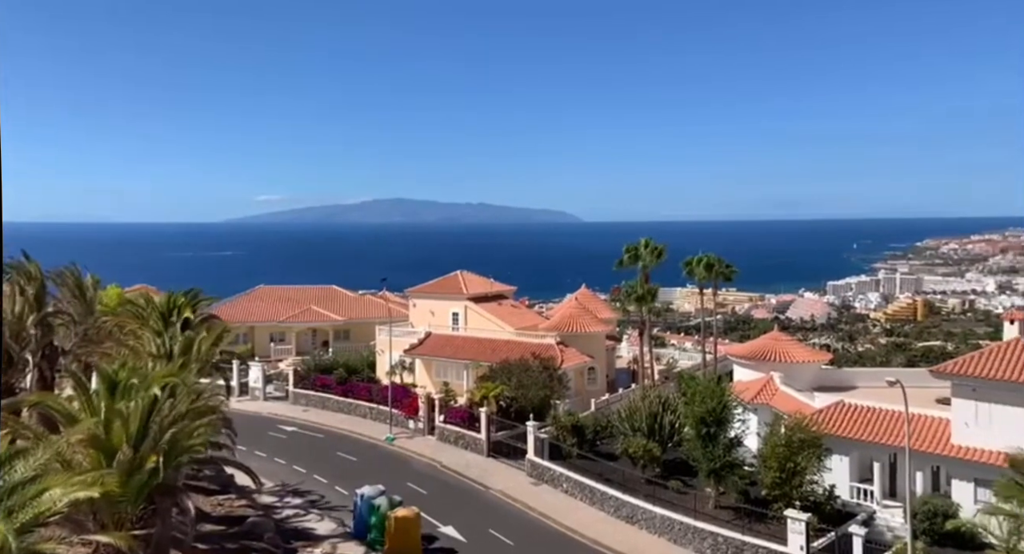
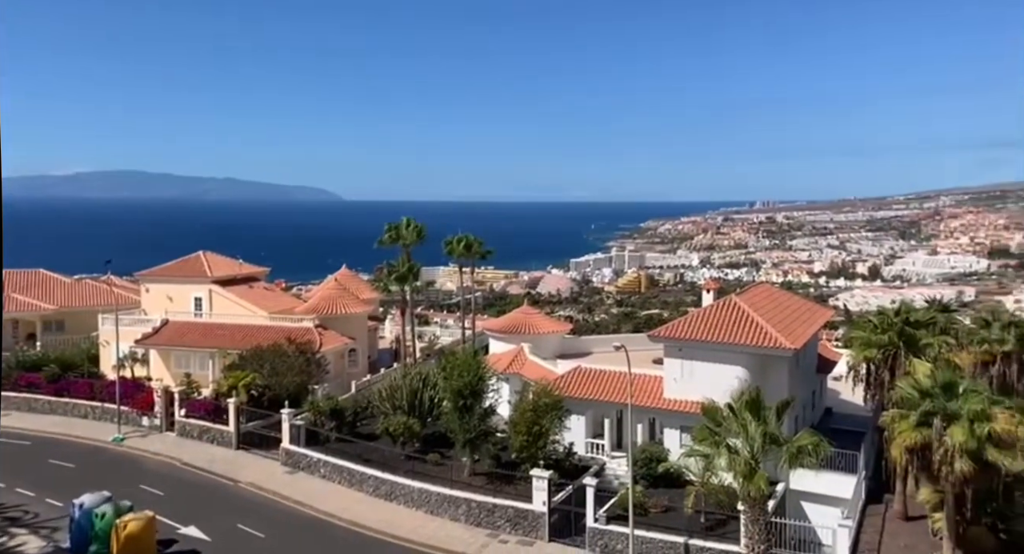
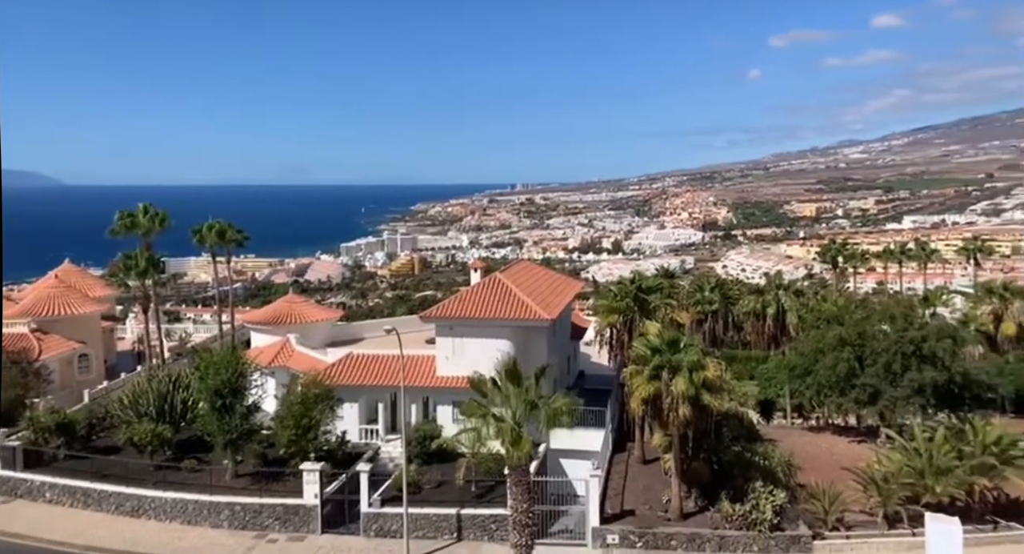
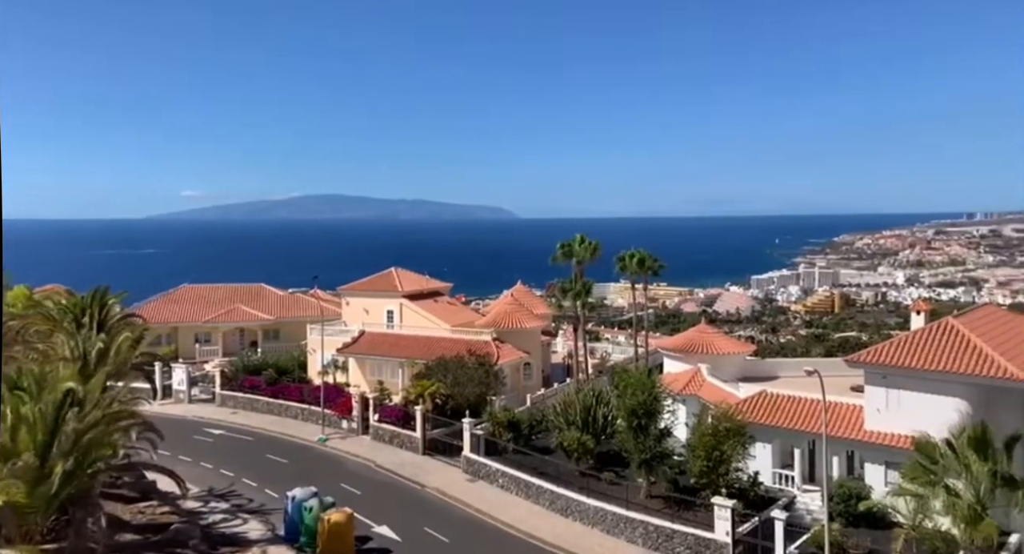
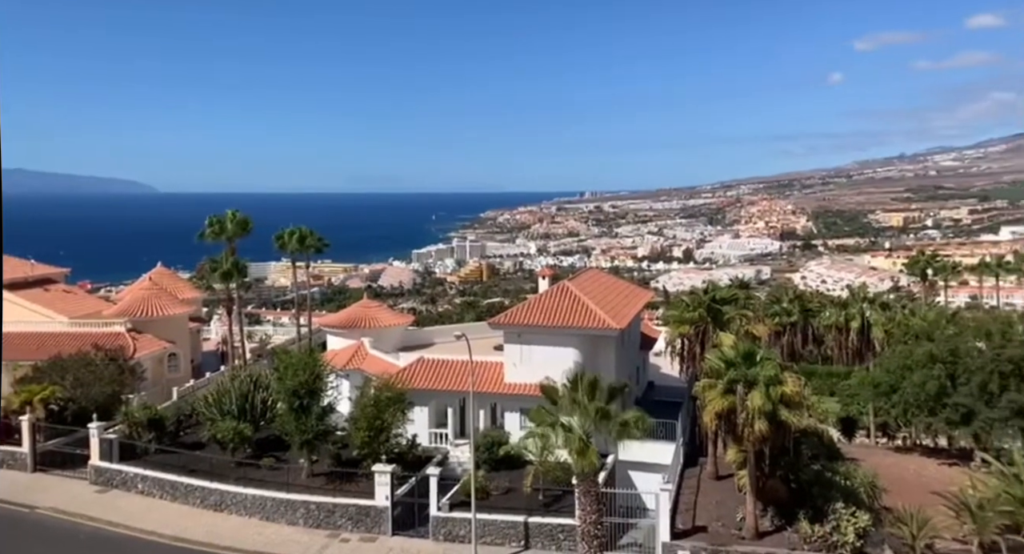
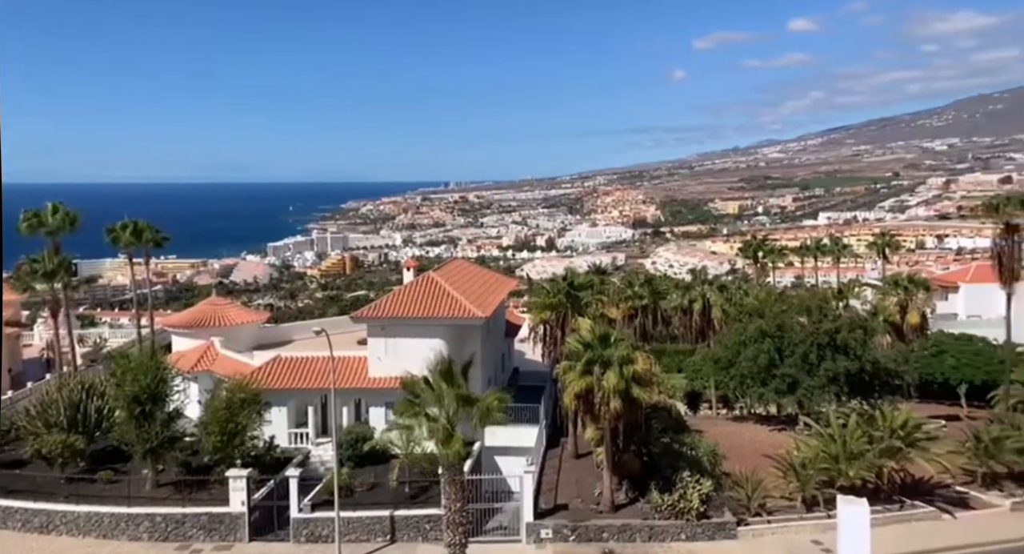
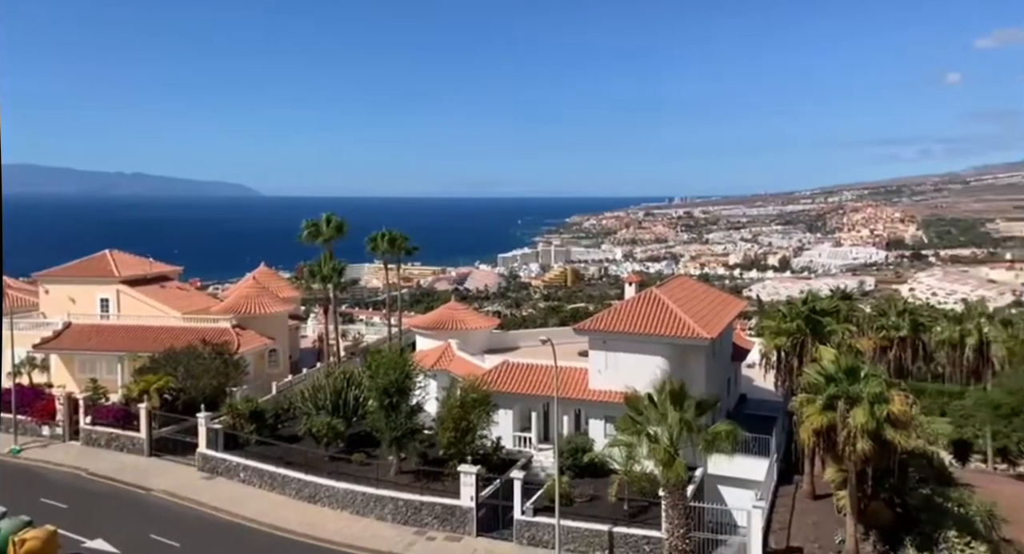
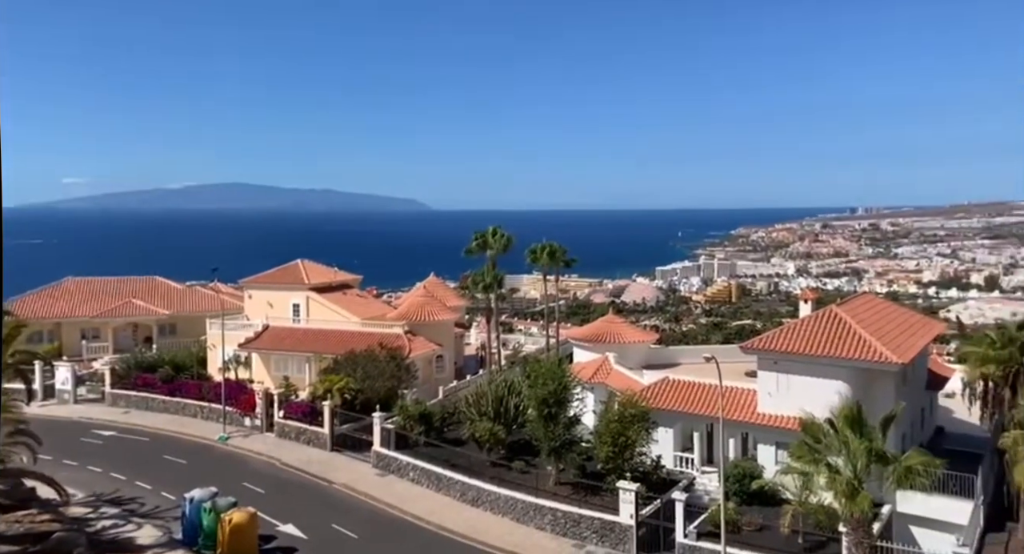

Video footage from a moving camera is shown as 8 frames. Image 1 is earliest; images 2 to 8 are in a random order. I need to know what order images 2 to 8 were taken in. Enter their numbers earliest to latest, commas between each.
4, 8, 2, 7, 5, 3, 6
